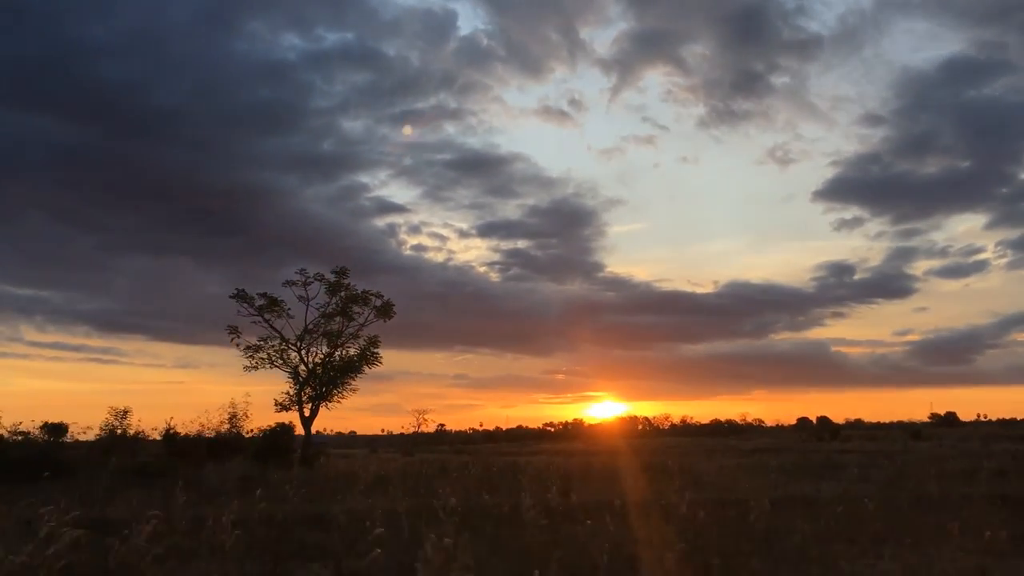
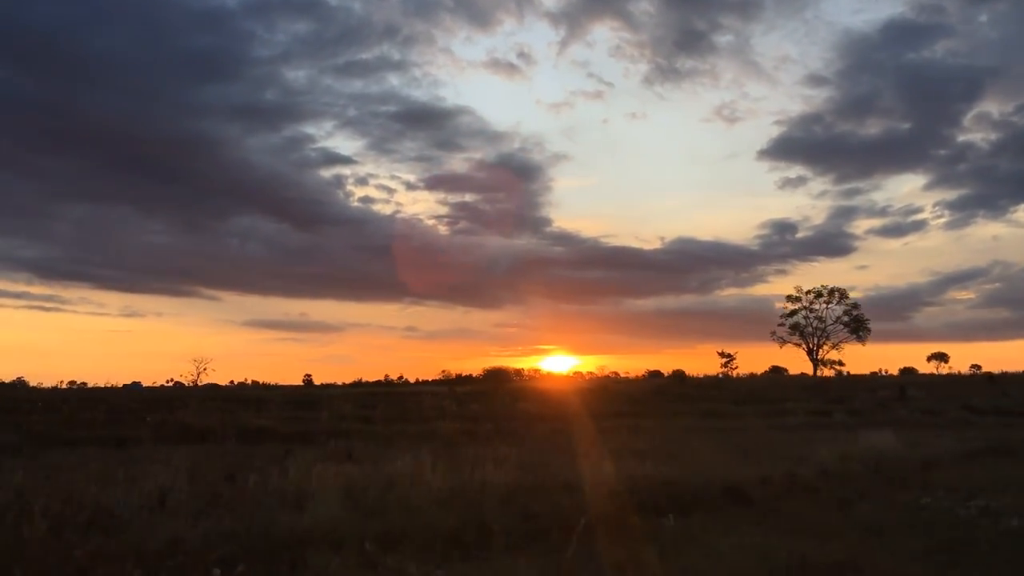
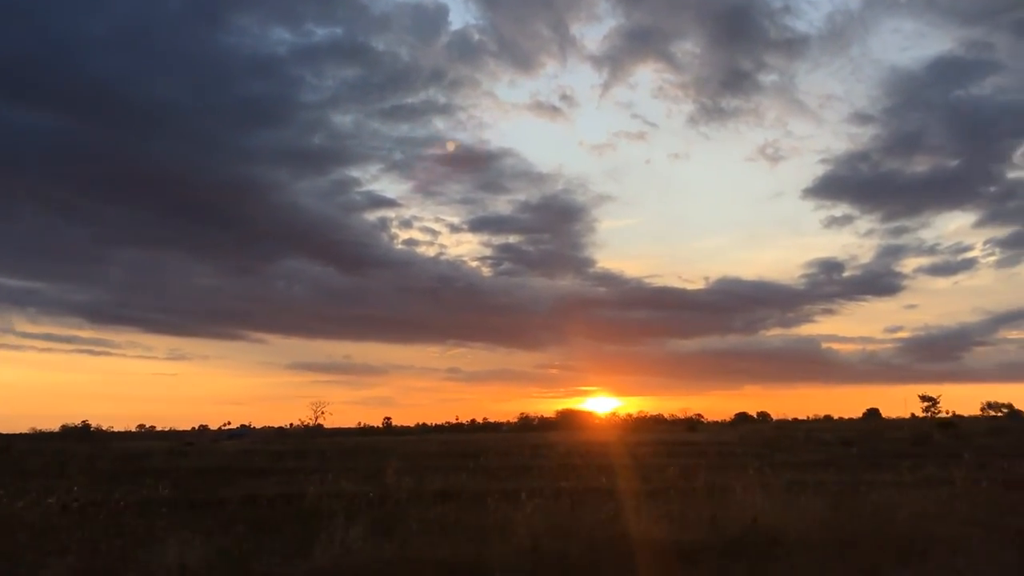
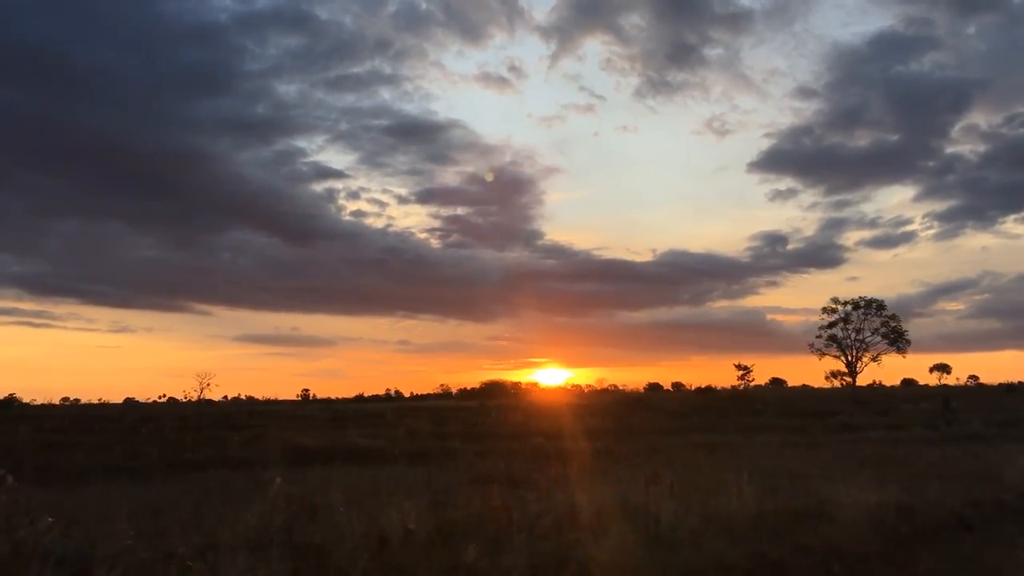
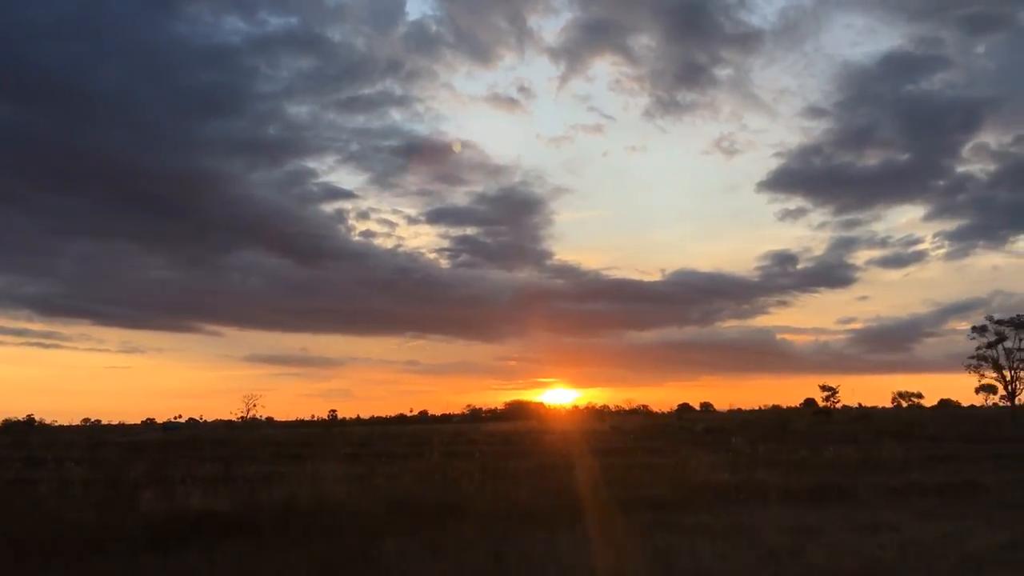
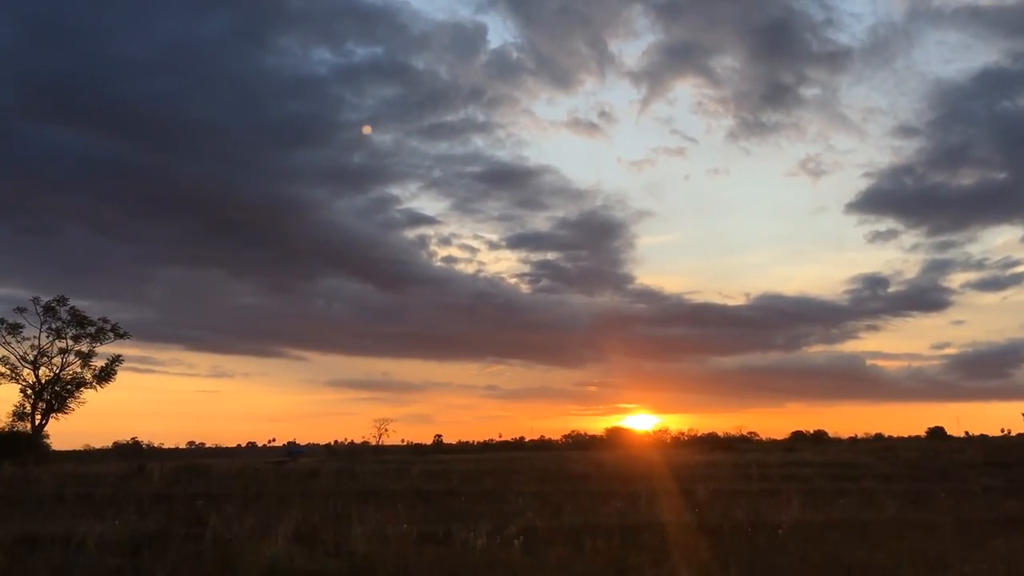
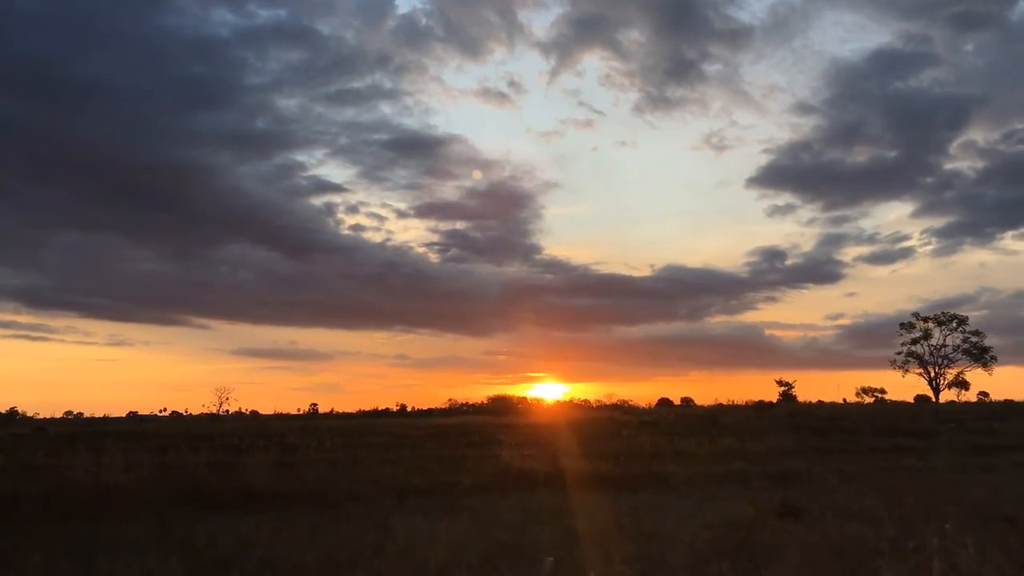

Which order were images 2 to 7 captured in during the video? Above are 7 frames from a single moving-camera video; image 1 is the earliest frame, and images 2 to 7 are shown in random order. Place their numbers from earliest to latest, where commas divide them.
6, 3, 5, 7, 4, 2
